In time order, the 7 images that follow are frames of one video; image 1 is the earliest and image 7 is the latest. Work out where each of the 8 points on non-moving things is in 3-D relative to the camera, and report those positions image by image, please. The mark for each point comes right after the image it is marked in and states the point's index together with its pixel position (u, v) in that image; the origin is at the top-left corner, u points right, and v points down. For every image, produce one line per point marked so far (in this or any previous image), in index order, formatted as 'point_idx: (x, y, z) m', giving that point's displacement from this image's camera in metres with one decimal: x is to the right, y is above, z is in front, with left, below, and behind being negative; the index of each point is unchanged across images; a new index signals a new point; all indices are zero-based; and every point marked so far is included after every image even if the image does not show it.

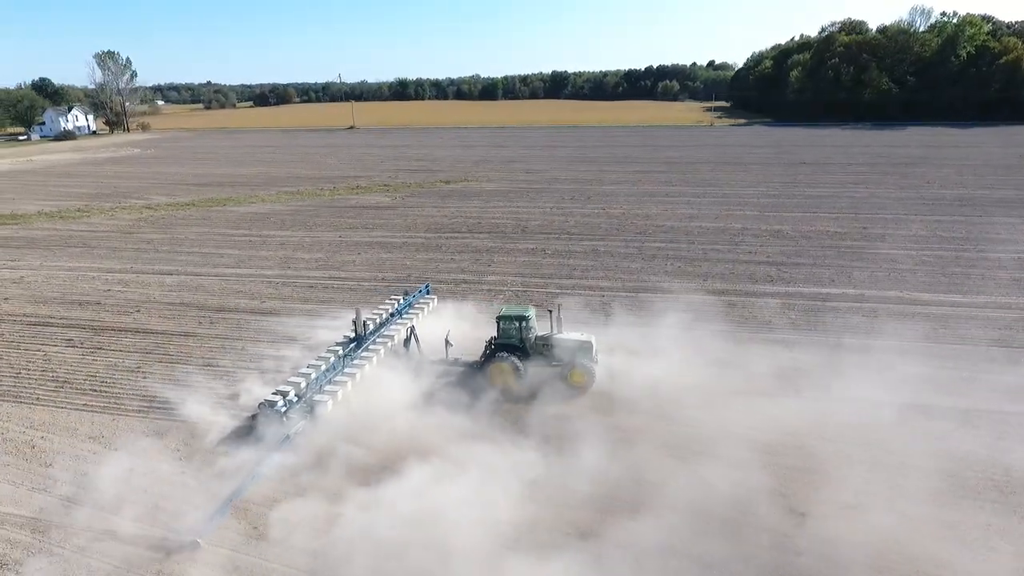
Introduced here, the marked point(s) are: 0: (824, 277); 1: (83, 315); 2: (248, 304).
0: (+8.2, +0.3, +16.3) m
1: (-10.4, -0.7, +15.1) m
2: (-6.7, -0.4, +15.7) m
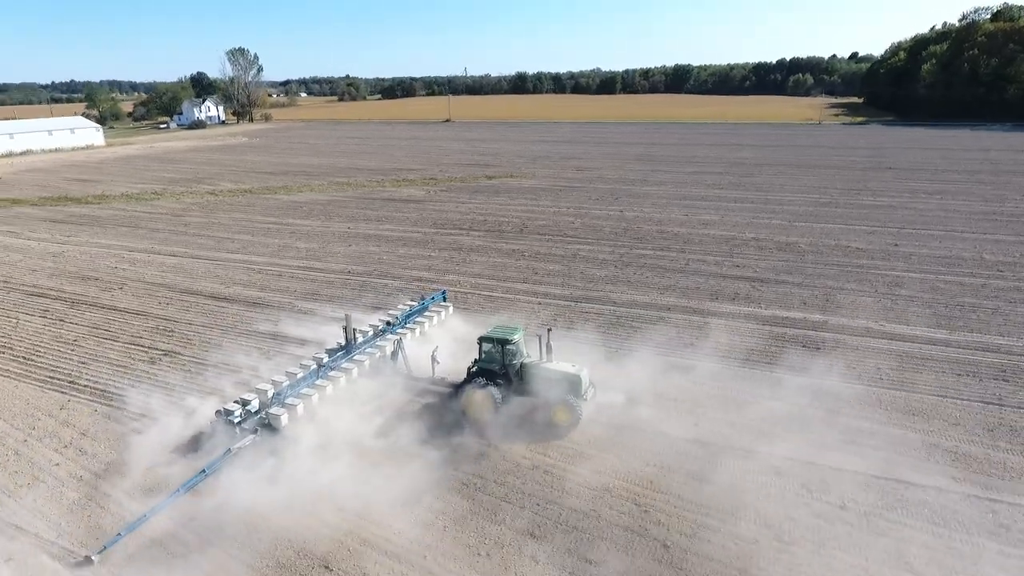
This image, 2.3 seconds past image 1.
0: (+6.7, -0.3, +14.5) m
1: (-11.7, 0.0, +16.8) m
2: (-8.0, 0.0, +16.7) m
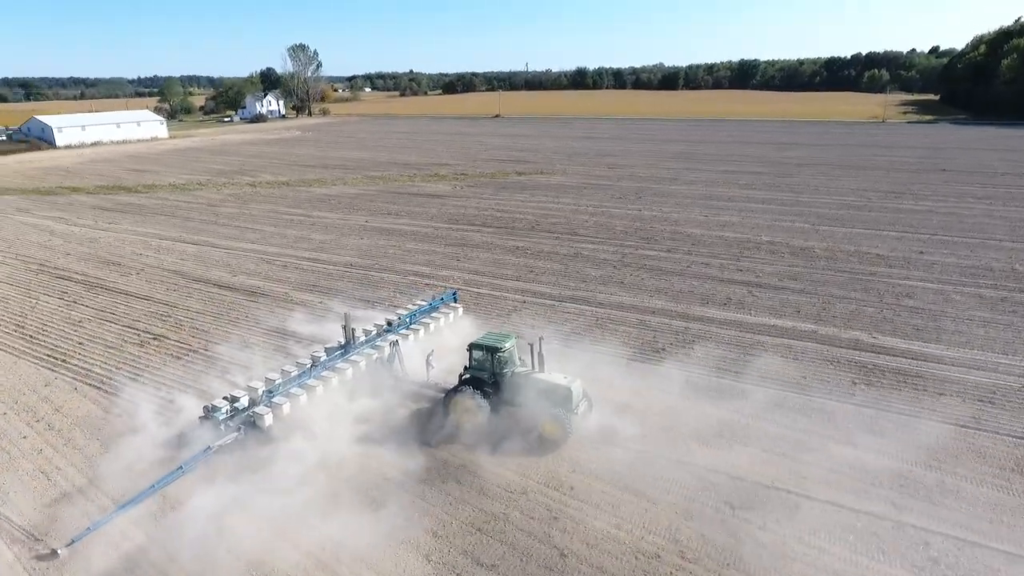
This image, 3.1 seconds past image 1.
0: (+6.3, -0.4, +13.8) m
1: (-11.8, +0.4, +17.8) m
2: (-8.1, +0.4, +17.4) m
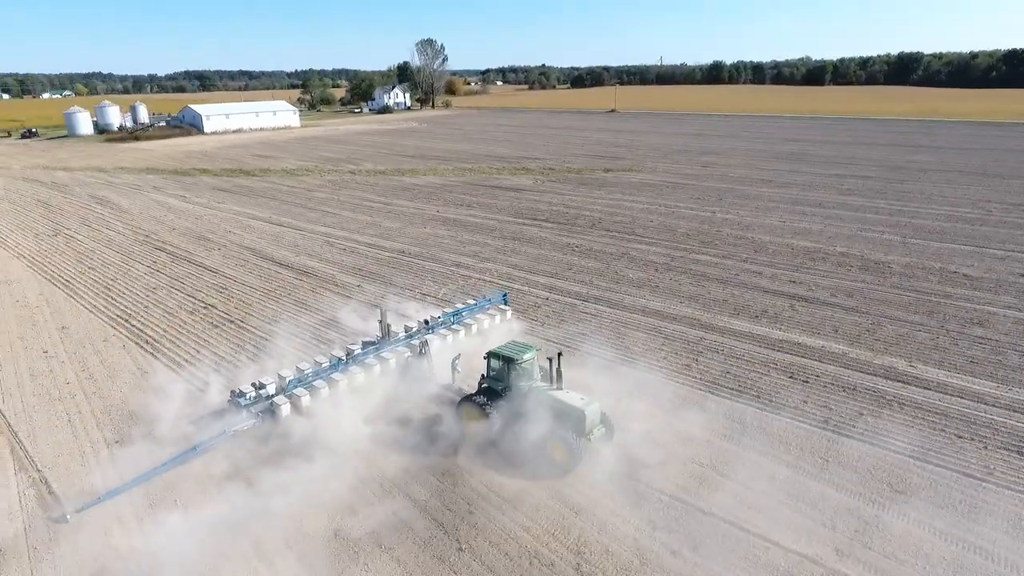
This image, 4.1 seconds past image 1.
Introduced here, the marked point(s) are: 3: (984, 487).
0: (+6.6, -0.8, +12.6) m
1: (-10.4, +1.3, +20.0) m
2: (-6.8, +1.0, +18.9) m
3: (+5.8, -2.4, +7.7) m
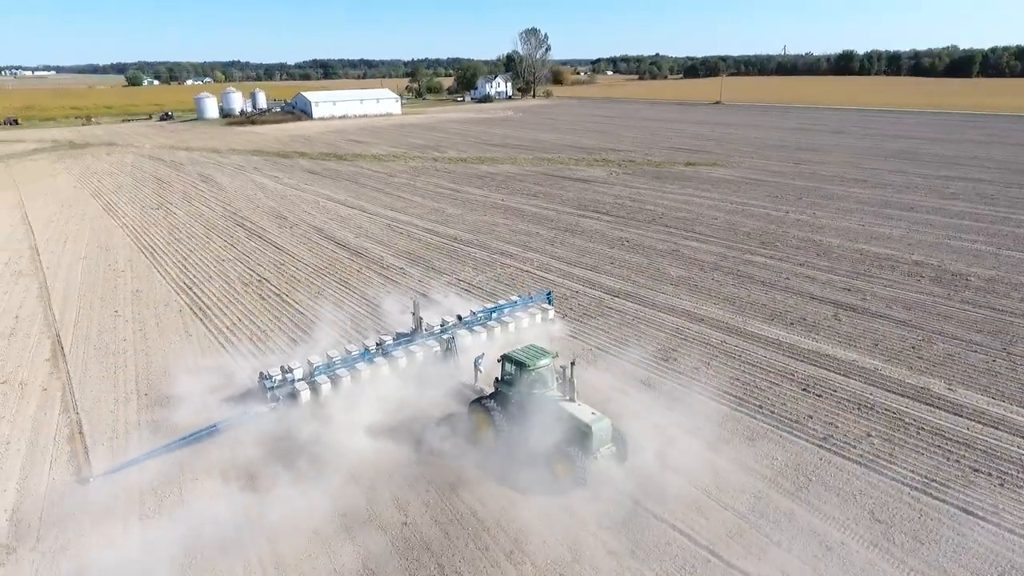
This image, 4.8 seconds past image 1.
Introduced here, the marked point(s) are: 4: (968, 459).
0: (+6.9, -1.0, +11.6) m
1: (-8.5, +2.2, +21.6) m
2: (-5.2, +1.7, +19.9) m
3: (+5.2, -2.6, +6.9) m
4: (+6.0, -2.2, +8.1) m
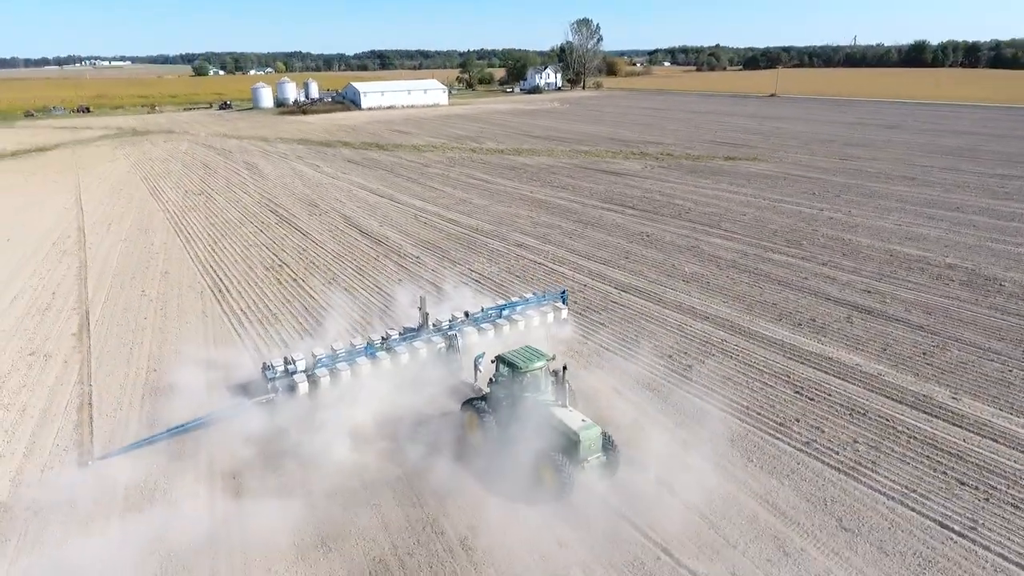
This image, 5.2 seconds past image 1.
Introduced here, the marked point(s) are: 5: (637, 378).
0: (+6.8, -1.0, +11.2) m
1: (-7.7, +2.7, +22.2) m
2: (-4.5, +2.1, +20.3) m
3: (+4.7, -2.7, +6.6) m
4: (+5.6, -2.3, +7.7) m
5: (+2.1, -1.5, +10.4) m
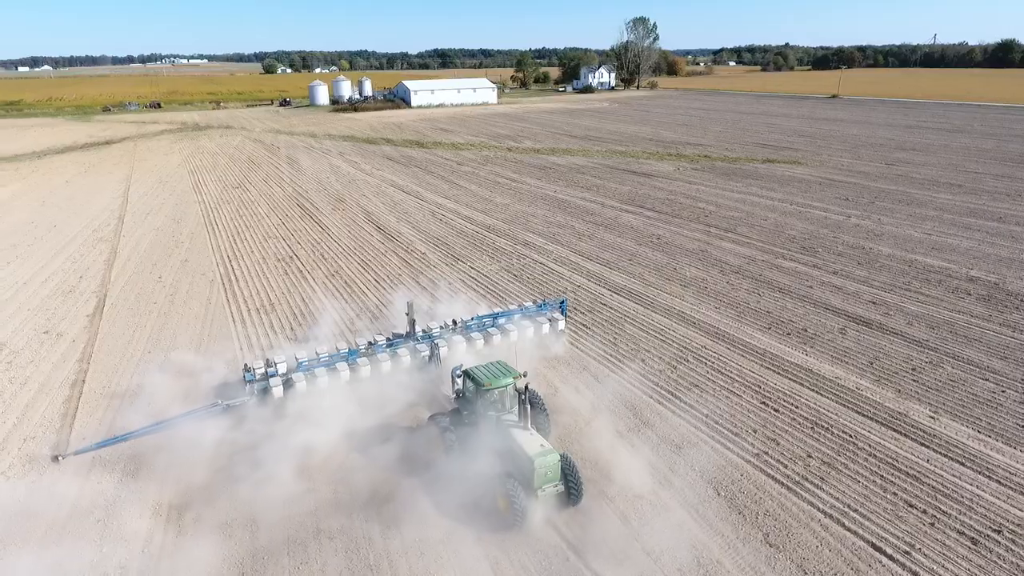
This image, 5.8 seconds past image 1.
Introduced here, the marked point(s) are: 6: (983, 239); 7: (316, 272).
0: (+6.3, -1.2, +10.7) m
1: (-7.0, +3.0, +23.0) m
2: (-4.0, +2.3, +20.8) m
3: (+3.8, -2.8, +6.4) m
4: (+4.7, -2.4, +7.3) m
5: (+1.5, -1.5, +10.4) m
6: (+13.0, +1.4, +17.2) m
7: (-5.0, +0.4, +15.9) m
